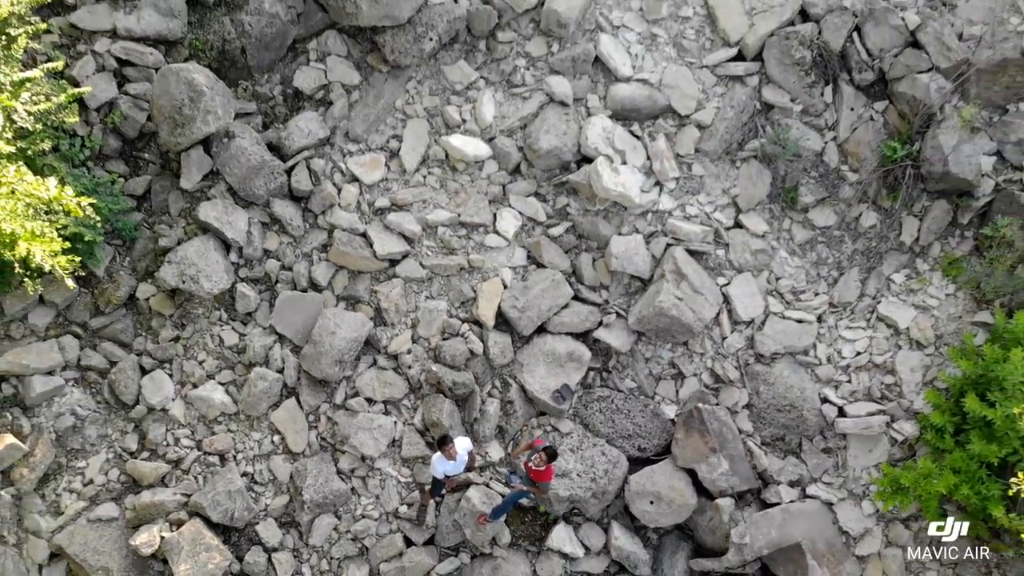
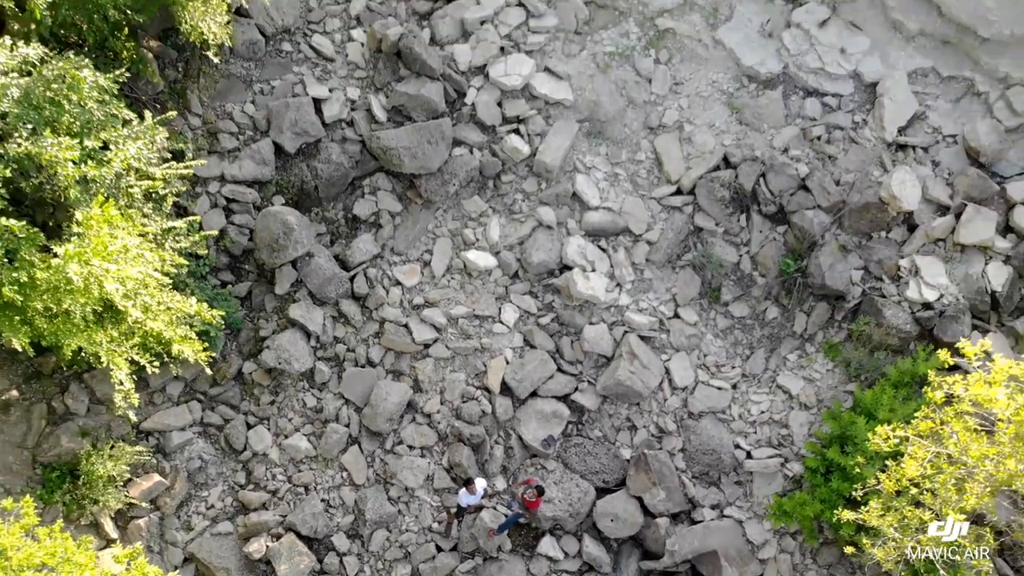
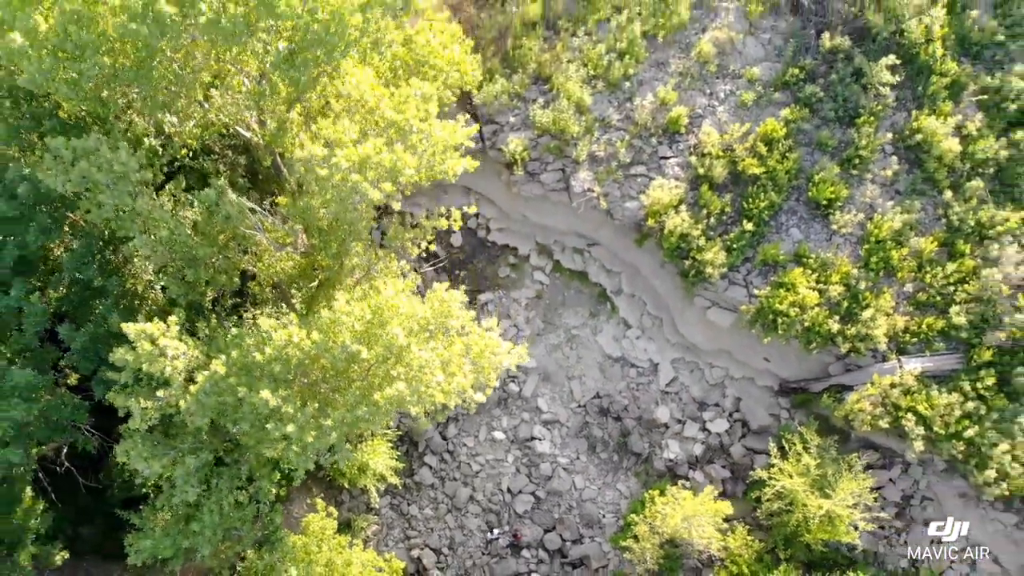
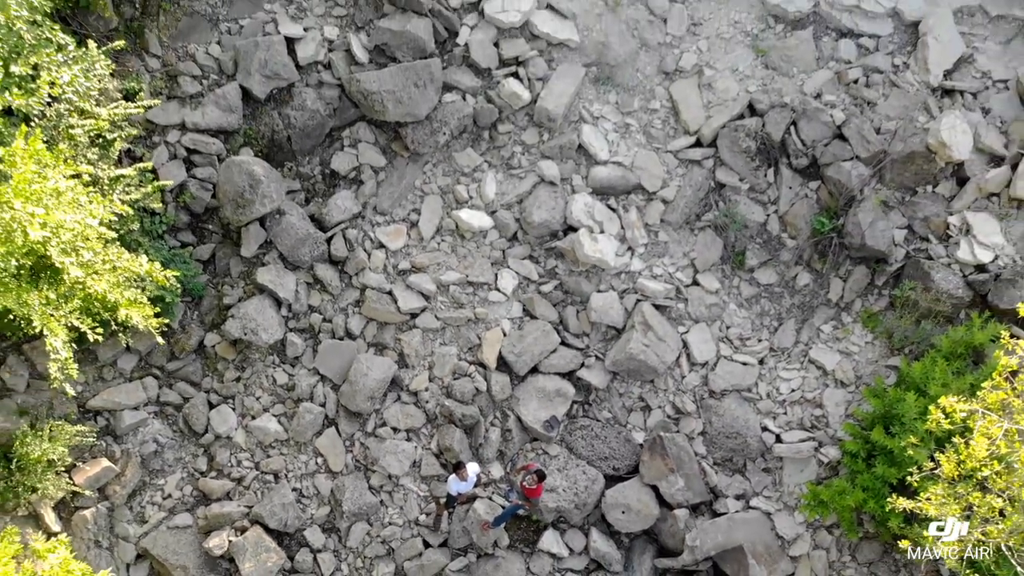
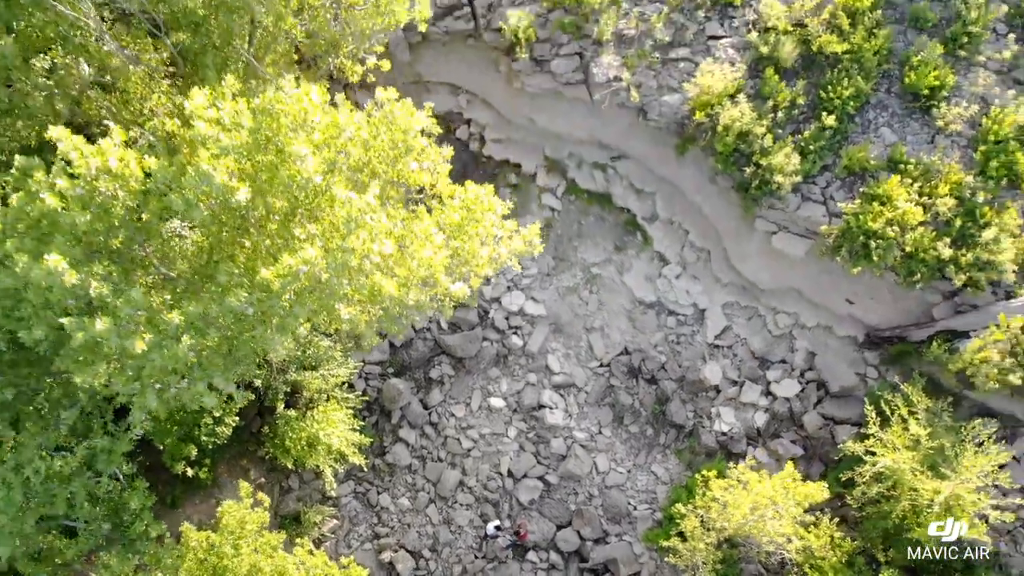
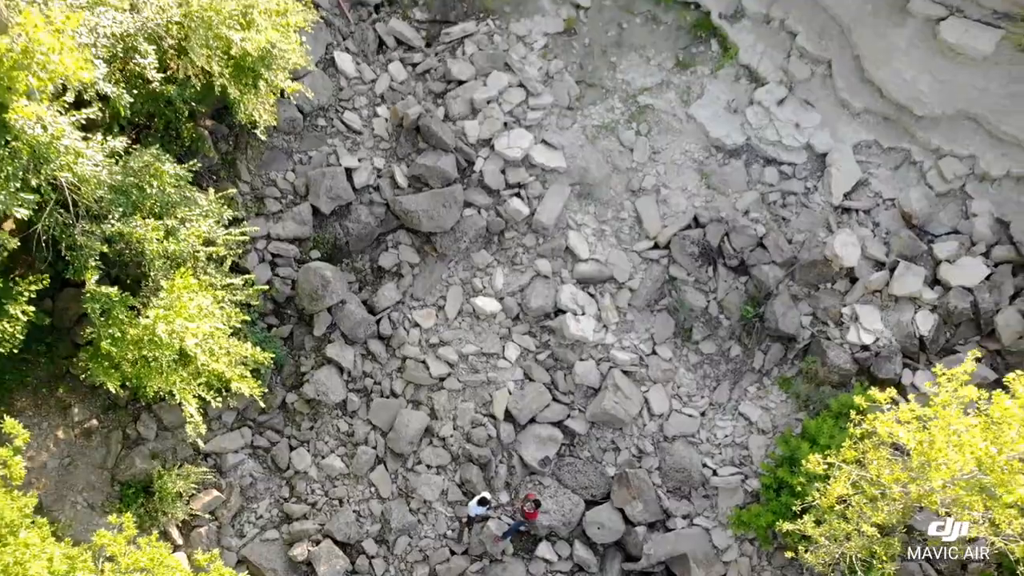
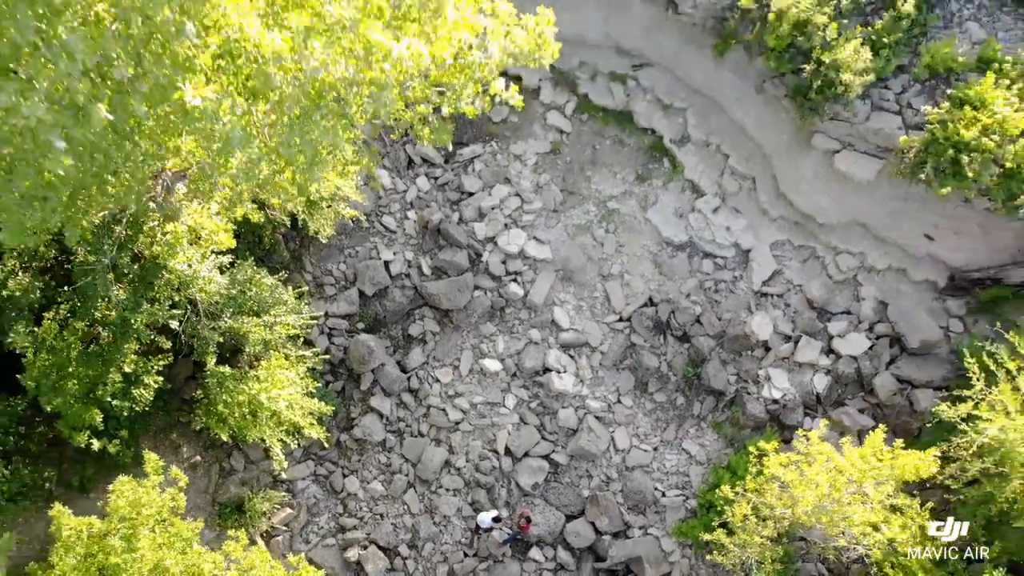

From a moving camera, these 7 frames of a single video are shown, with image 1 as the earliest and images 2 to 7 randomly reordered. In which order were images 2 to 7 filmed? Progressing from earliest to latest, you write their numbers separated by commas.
4, 2, 6, 7, 5, 3
